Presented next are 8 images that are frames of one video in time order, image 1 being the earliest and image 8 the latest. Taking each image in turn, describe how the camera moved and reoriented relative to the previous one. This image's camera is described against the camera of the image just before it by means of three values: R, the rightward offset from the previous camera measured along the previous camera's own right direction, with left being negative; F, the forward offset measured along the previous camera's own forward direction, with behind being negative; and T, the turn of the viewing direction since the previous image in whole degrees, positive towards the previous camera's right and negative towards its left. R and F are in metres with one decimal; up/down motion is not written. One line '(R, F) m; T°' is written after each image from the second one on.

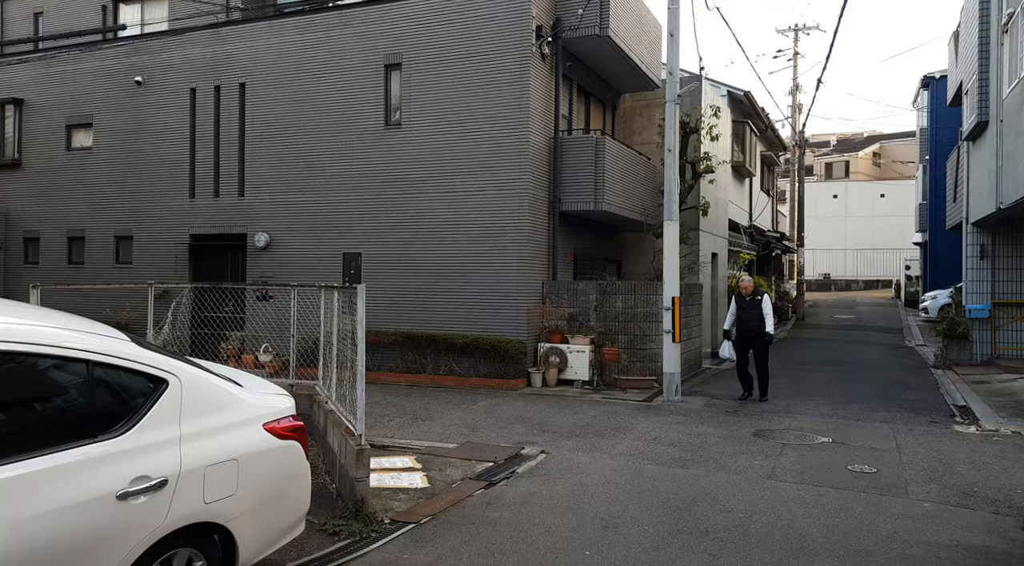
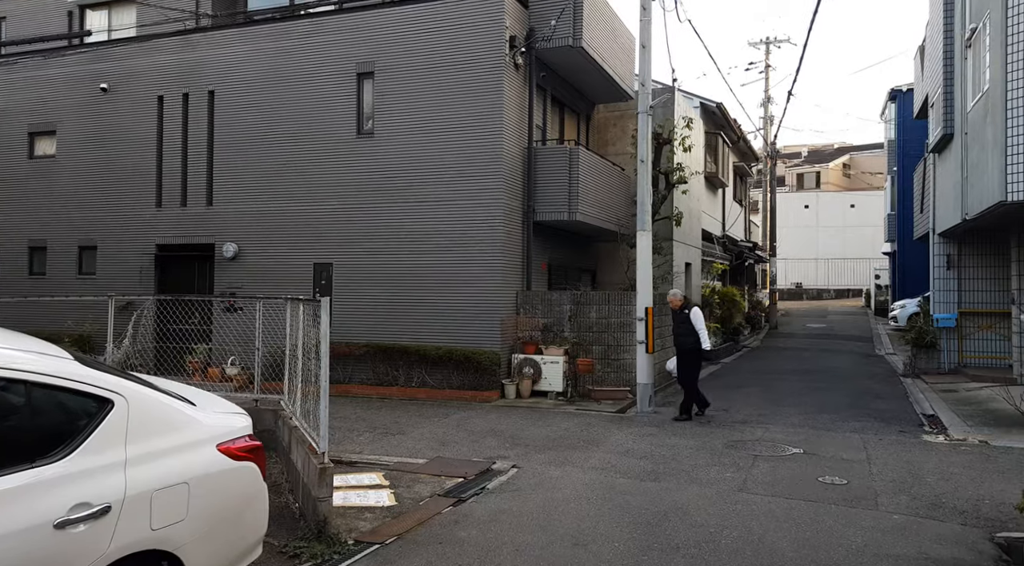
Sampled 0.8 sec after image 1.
(0.0, +0.1) m; +2°
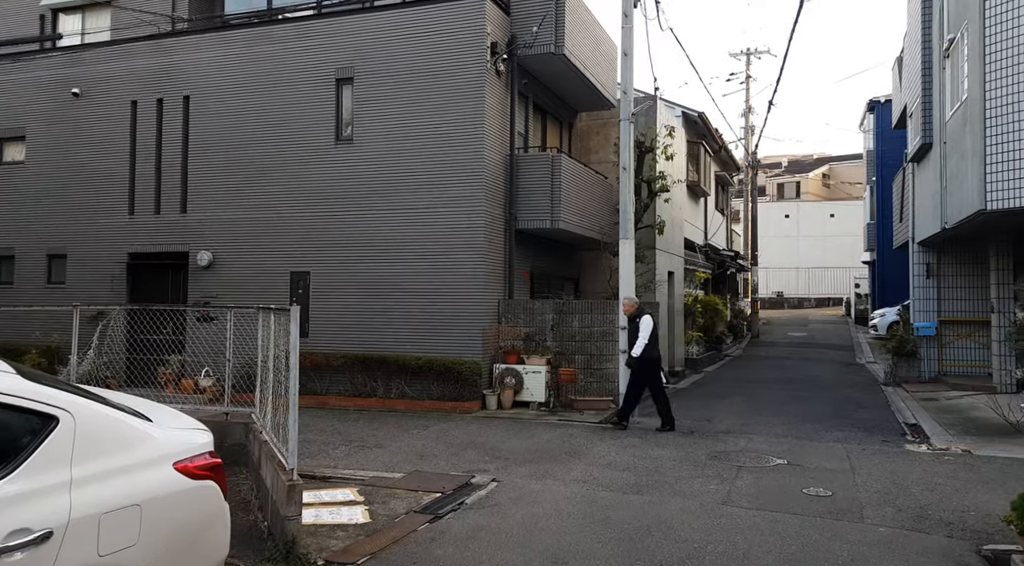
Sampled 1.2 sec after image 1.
(0.0, +0.1) m; +1°
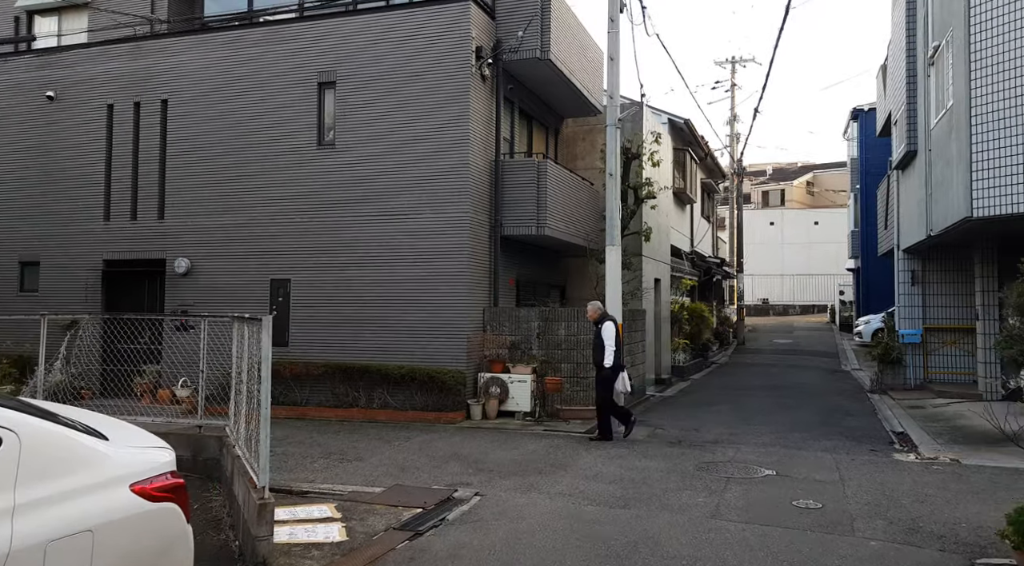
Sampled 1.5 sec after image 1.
(0.0, +0.2) m; +1°
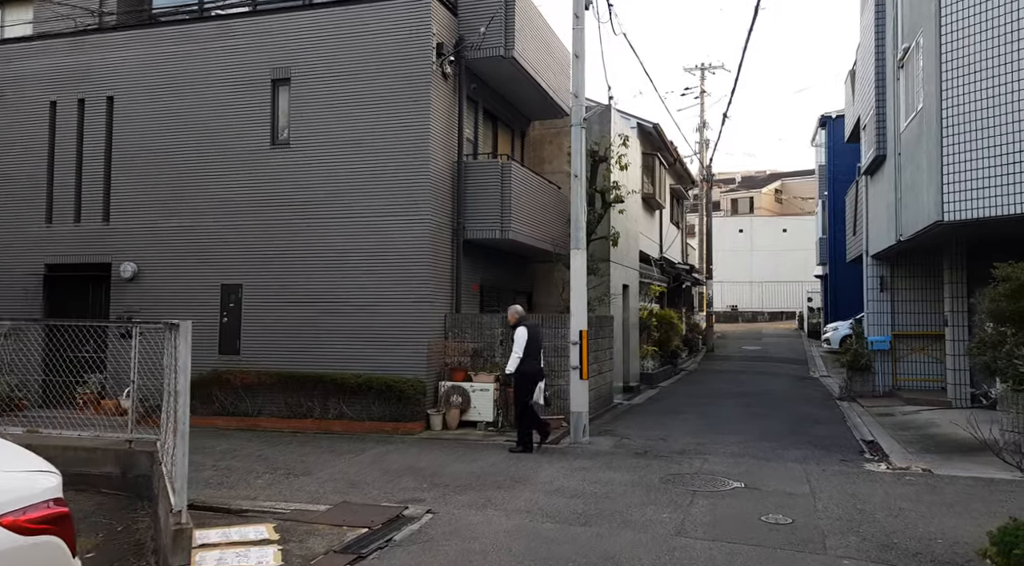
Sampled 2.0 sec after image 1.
(+0.1, +0.4) m; +2°
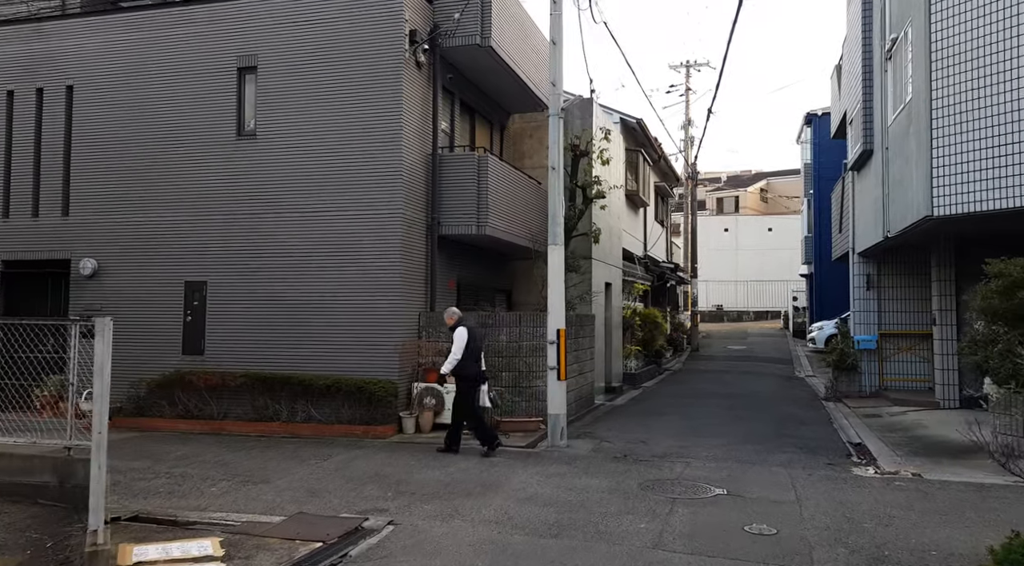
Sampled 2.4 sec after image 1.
(+0.1, +0.4) m; +1°
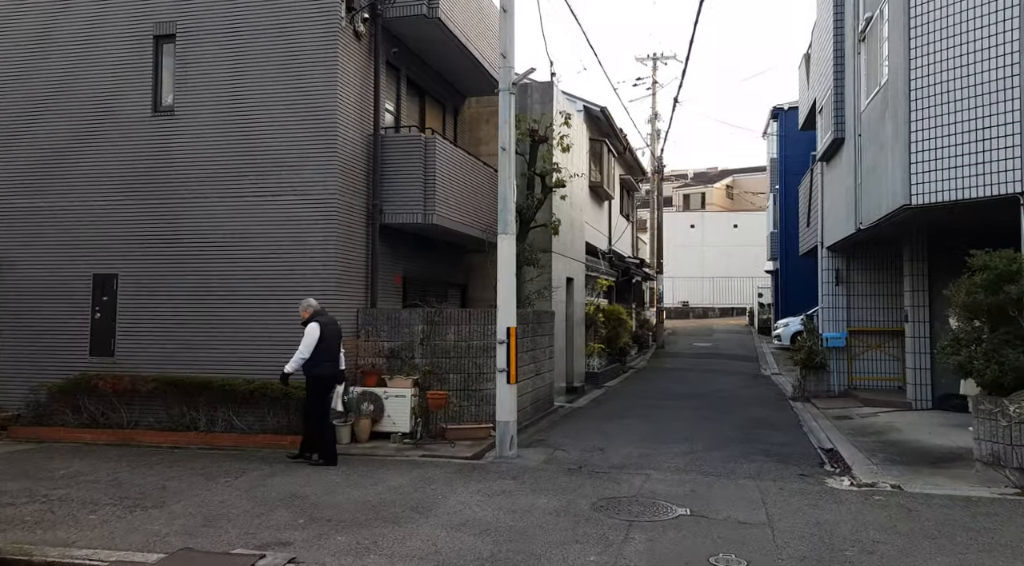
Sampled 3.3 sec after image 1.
(+0.3, +0.9) m; +2°
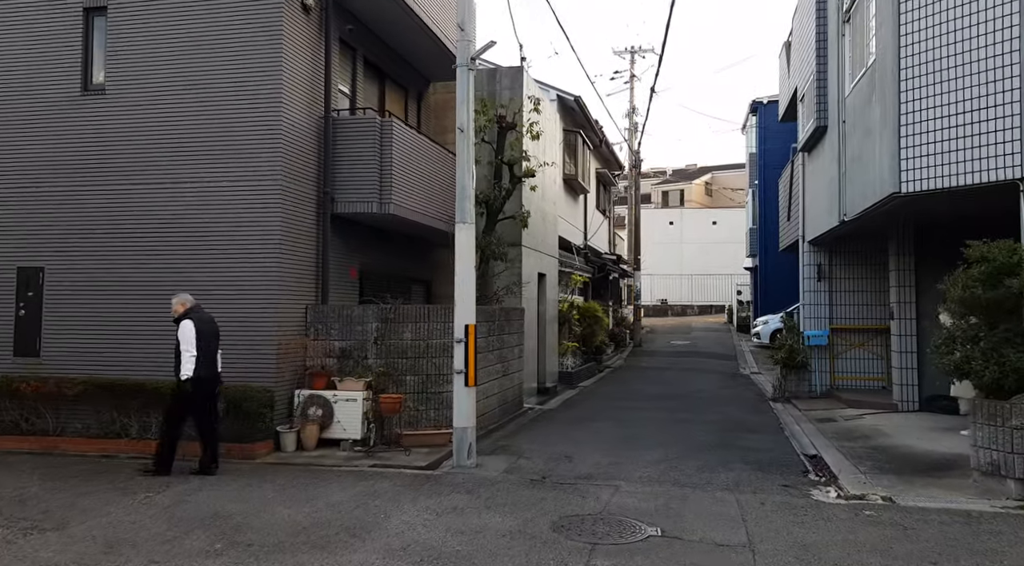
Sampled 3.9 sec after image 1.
(+0.2, +0.8) m; +1°
